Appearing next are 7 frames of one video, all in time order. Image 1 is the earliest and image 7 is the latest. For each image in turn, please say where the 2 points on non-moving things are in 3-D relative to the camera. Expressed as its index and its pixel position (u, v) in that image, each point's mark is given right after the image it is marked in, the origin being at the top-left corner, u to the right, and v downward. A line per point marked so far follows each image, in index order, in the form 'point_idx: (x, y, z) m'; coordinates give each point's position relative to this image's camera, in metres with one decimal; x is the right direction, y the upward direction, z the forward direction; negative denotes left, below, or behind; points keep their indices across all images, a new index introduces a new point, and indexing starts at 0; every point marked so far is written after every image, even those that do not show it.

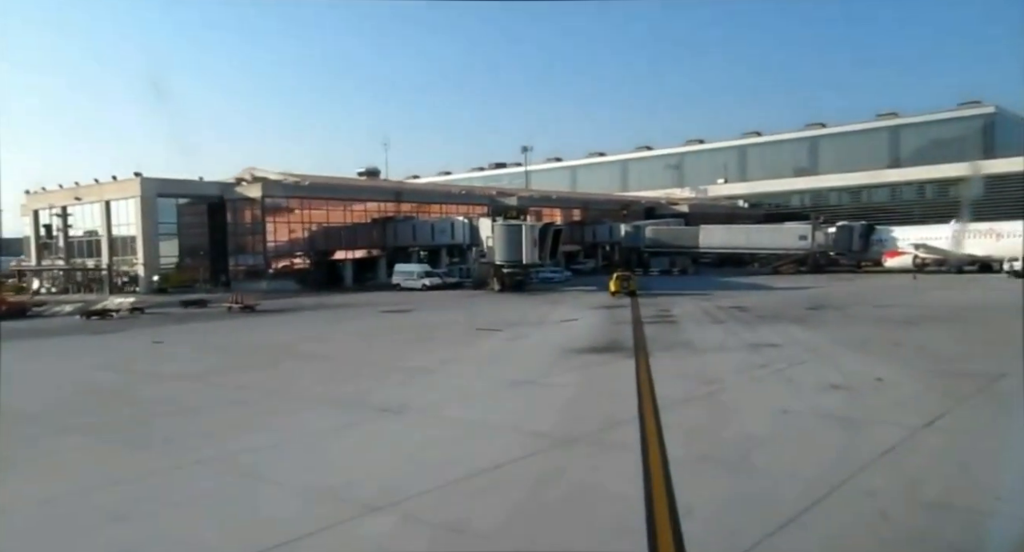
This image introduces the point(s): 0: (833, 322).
0: (+6.7, -1.0, +15.0) m
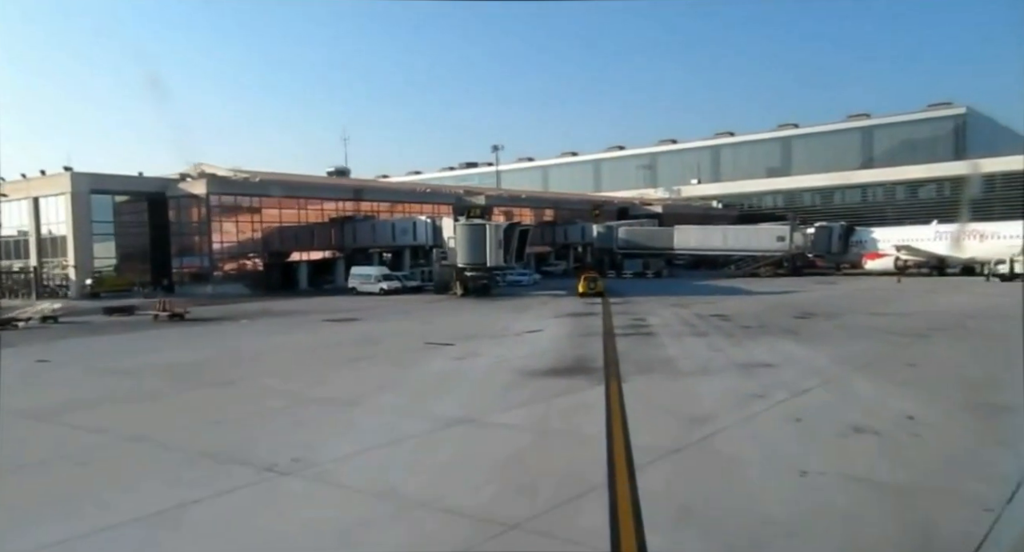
0: (+5.8, -1.1, +13.2) m
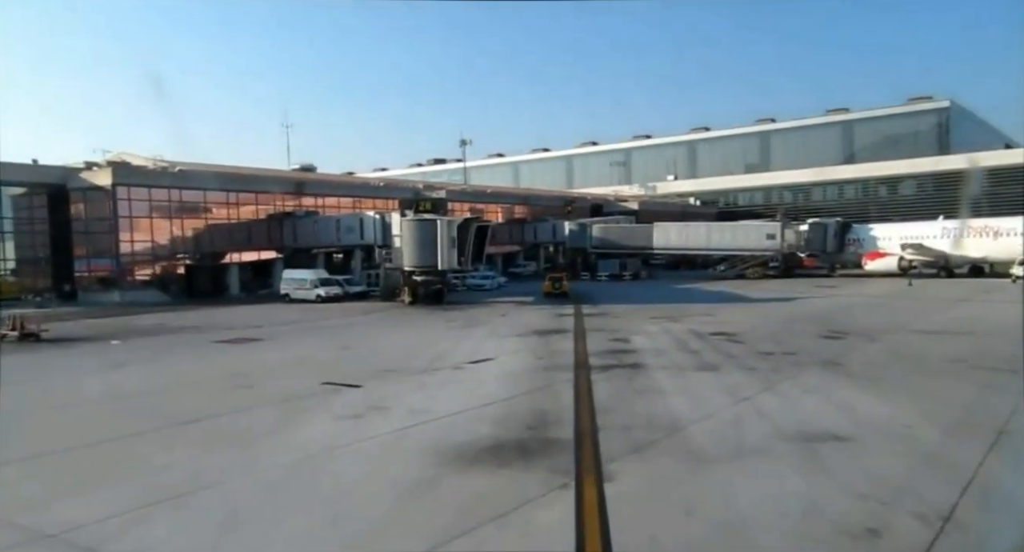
0: (+4.9, -1.2, +9.4) m
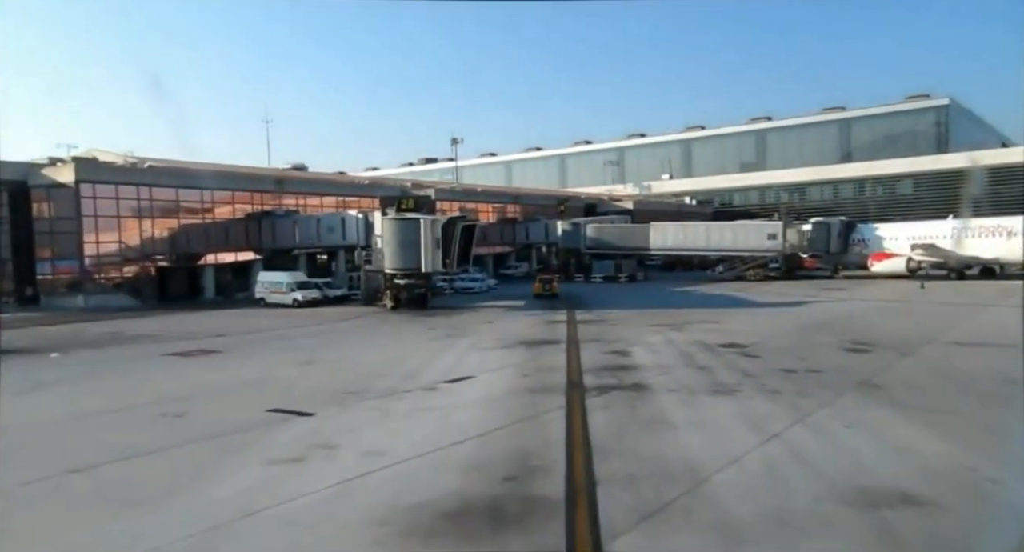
0: (+4.7, -1.3, +7.9) m
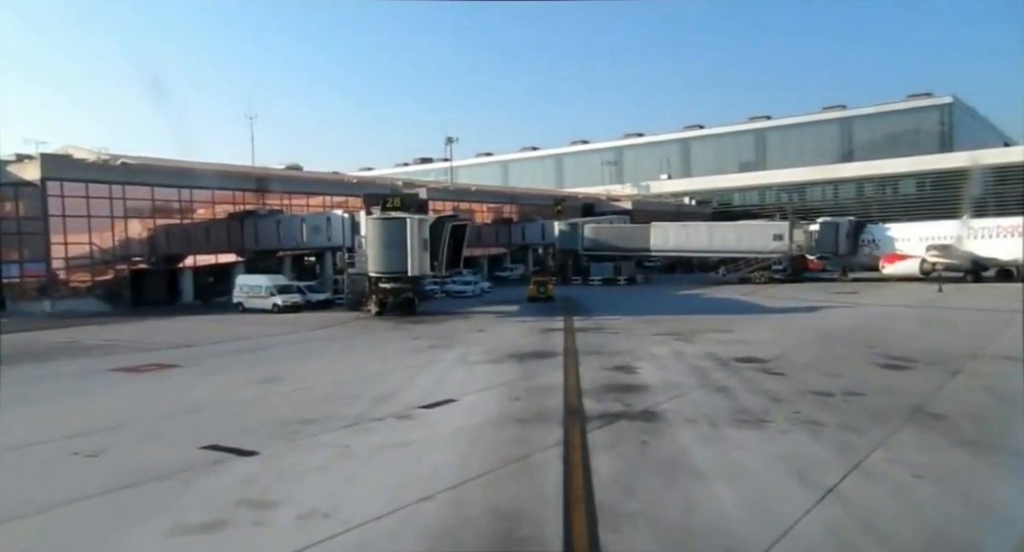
0: (+4.6, -1.4, +6.5) m
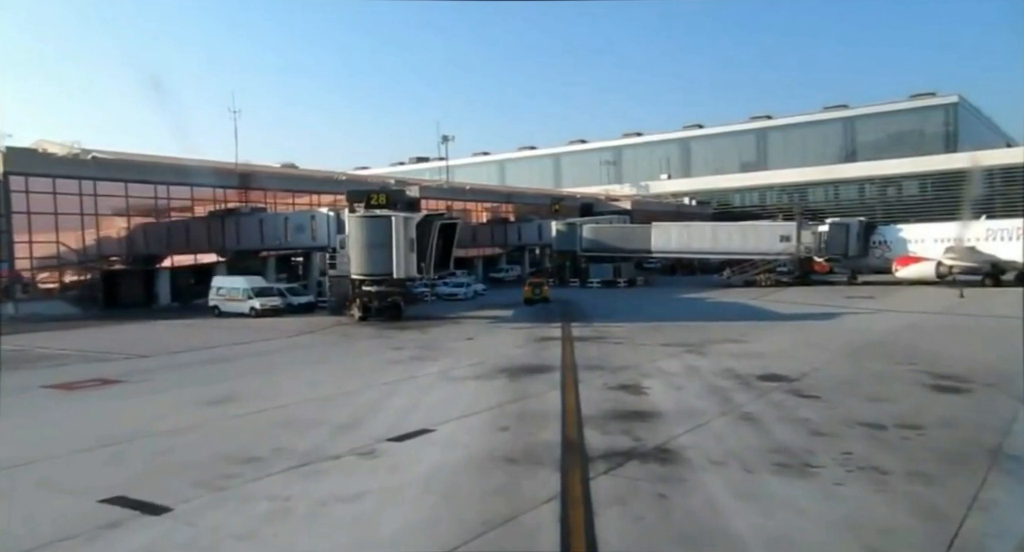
0: (+4.4, -1.5, +5.1) m
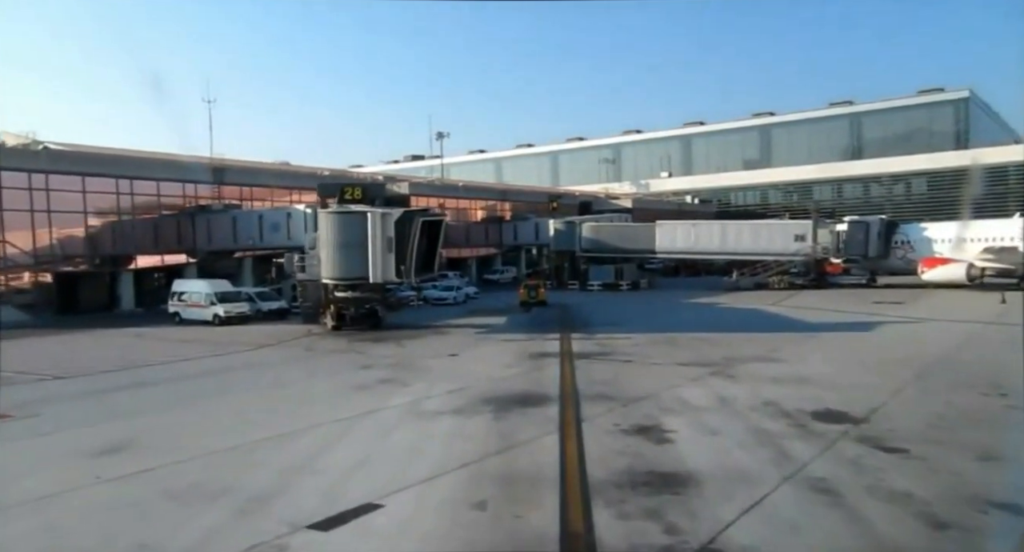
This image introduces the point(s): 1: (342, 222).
0: (+4.3, -1.6, +3.0) m
1: (-4.0, +1.3, +17.2) m
